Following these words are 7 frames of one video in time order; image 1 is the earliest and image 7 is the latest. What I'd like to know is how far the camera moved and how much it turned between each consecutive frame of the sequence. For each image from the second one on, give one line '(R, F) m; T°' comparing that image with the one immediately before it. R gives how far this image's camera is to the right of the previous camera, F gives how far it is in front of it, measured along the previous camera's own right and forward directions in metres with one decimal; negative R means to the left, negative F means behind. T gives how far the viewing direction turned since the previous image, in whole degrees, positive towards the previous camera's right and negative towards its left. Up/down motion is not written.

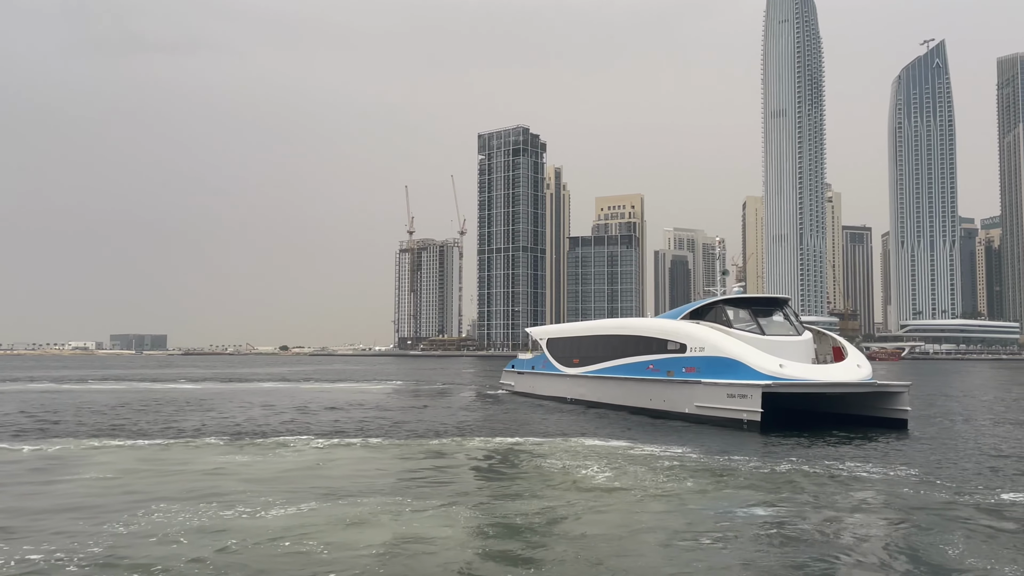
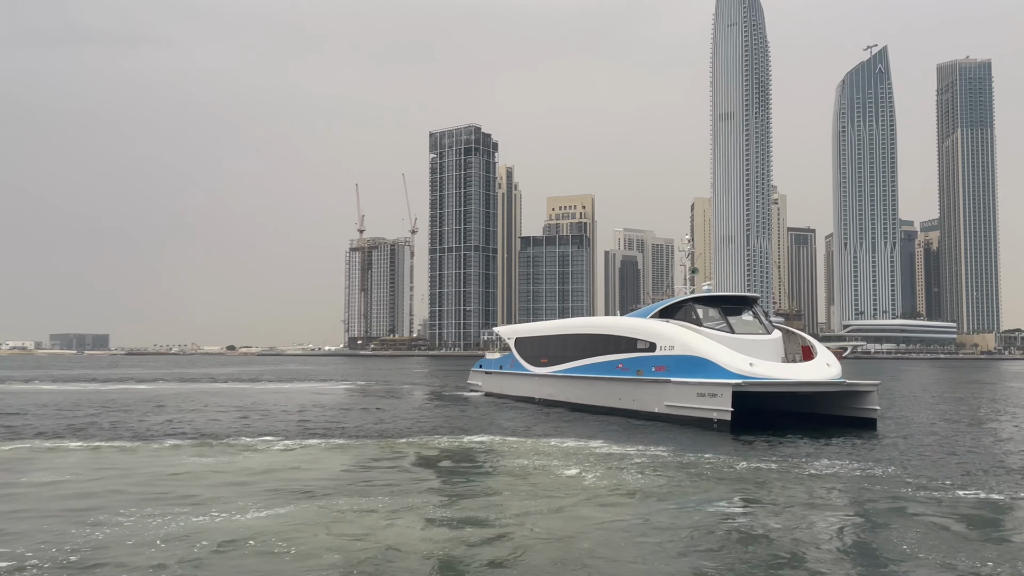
(-0.5, +0.2) m; +3°
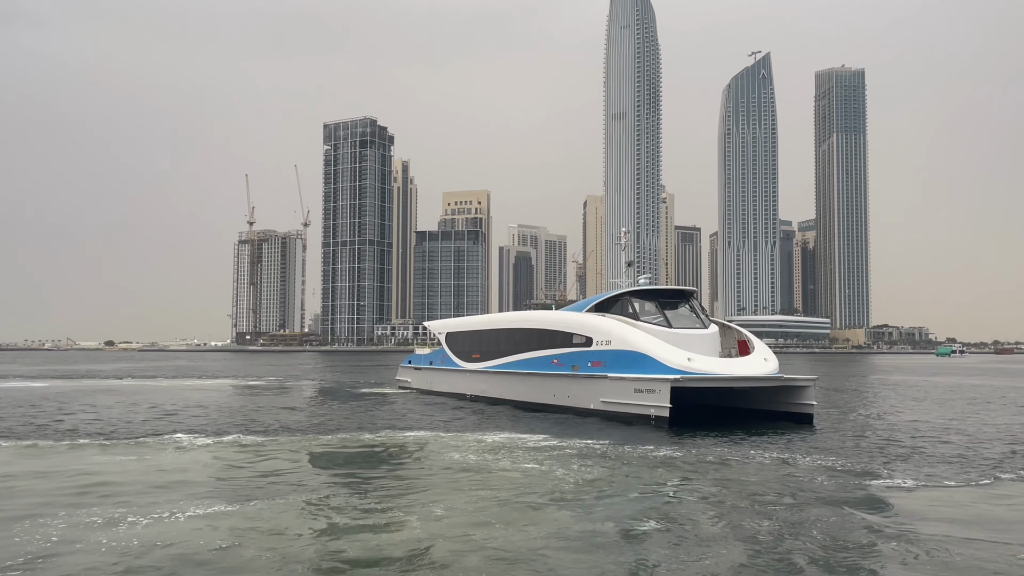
(-1.1, +0.3) m; +7°
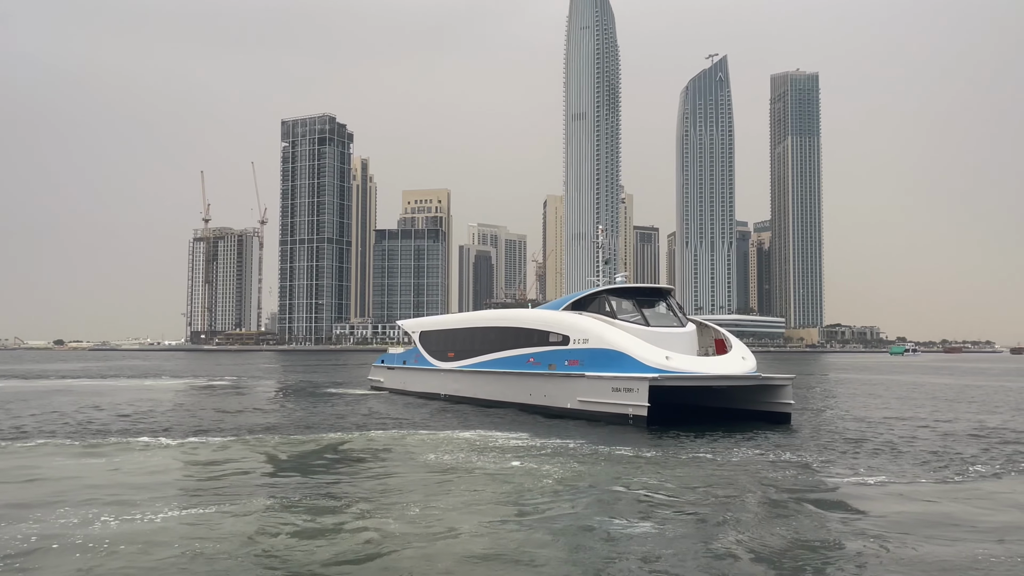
(-0.5, +0.1) m; +3°
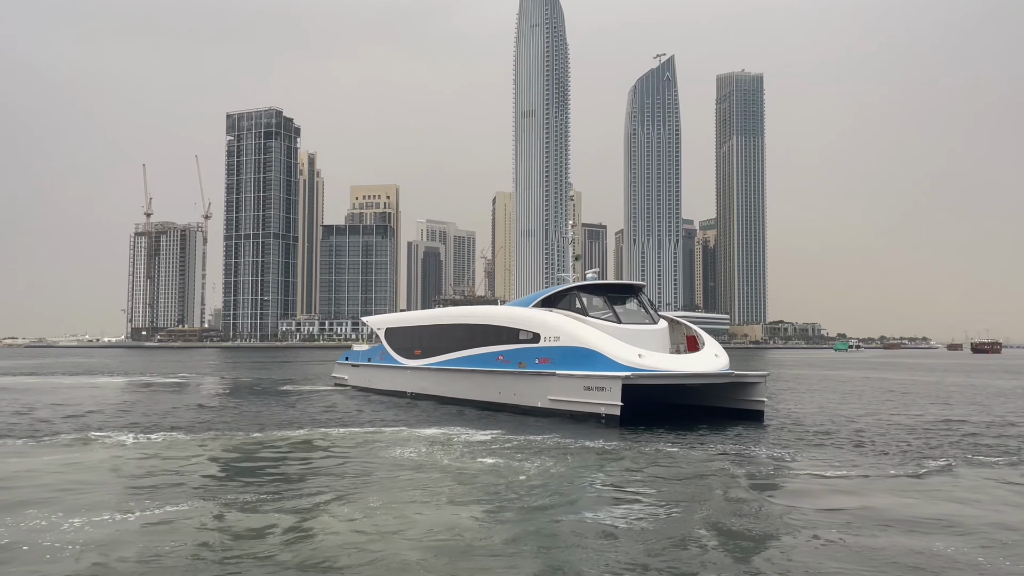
(-0.6, +0.3) m; +3°
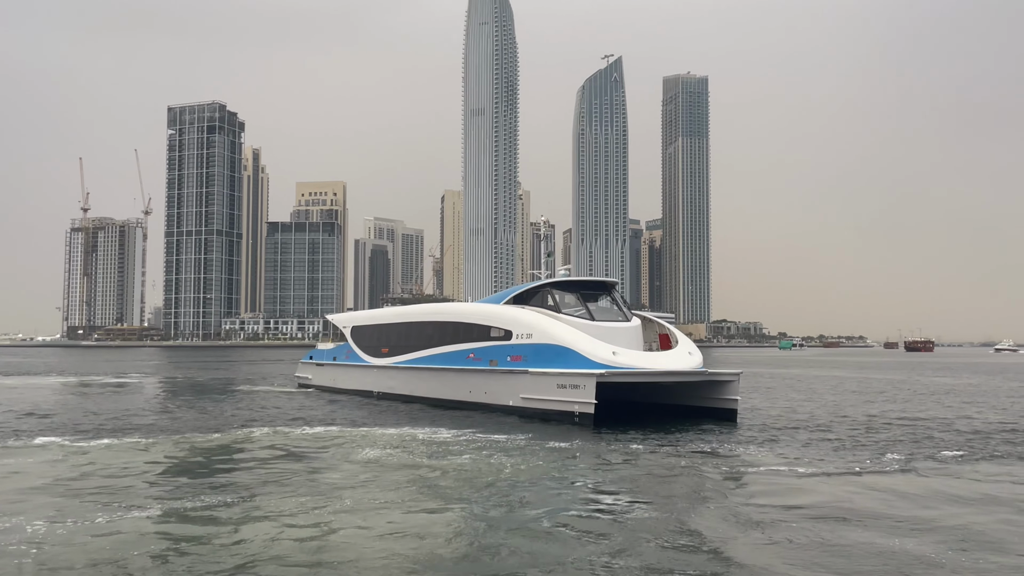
(-0.6, +0.3) m; +3°
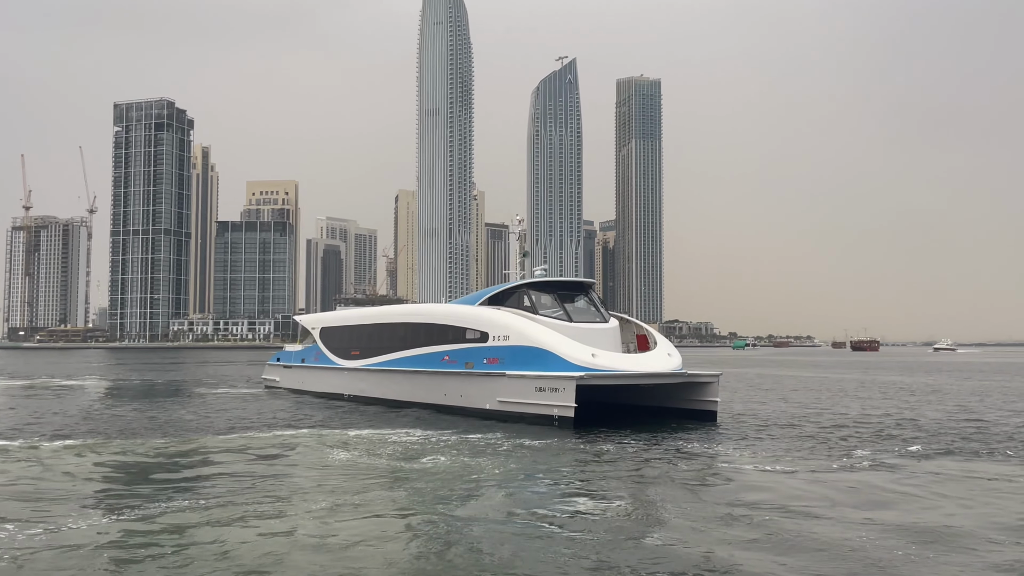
(-0.6, +0.4) m; +3°
